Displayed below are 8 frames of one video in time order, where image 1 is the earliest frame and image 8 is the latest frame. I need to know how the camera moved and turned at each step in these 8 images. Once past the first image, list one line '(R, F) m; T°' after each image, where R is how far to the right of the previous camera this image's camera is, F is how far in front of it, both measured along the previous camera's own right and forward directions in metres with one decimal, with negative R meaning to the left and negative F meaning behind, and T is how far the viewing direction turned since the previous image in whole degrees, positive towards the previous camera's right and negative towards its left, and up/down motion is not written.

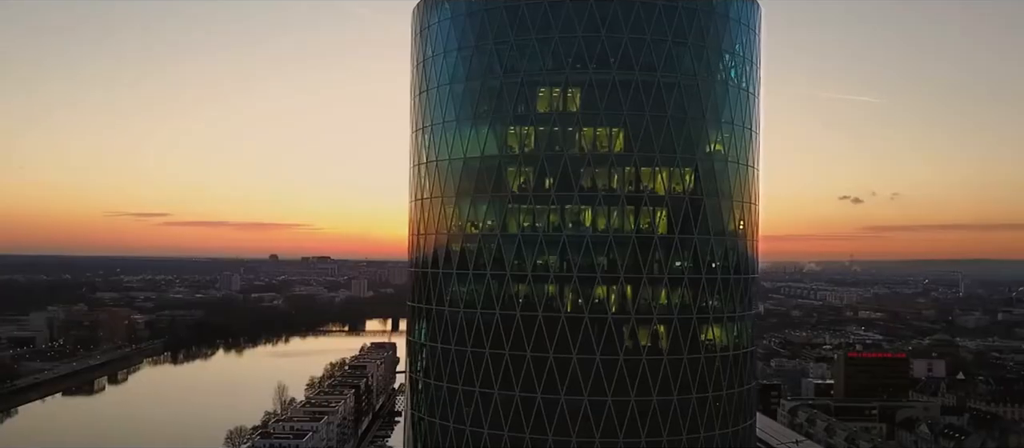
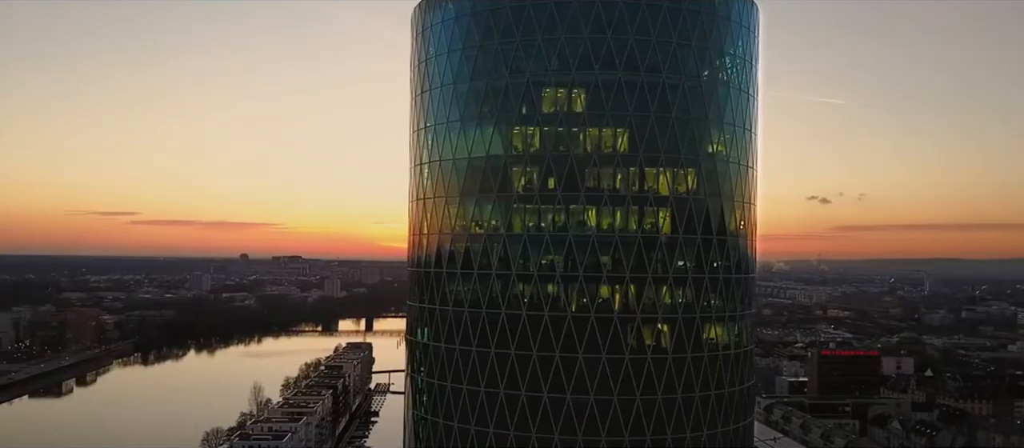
(-1.6, -0.1) m; +2°
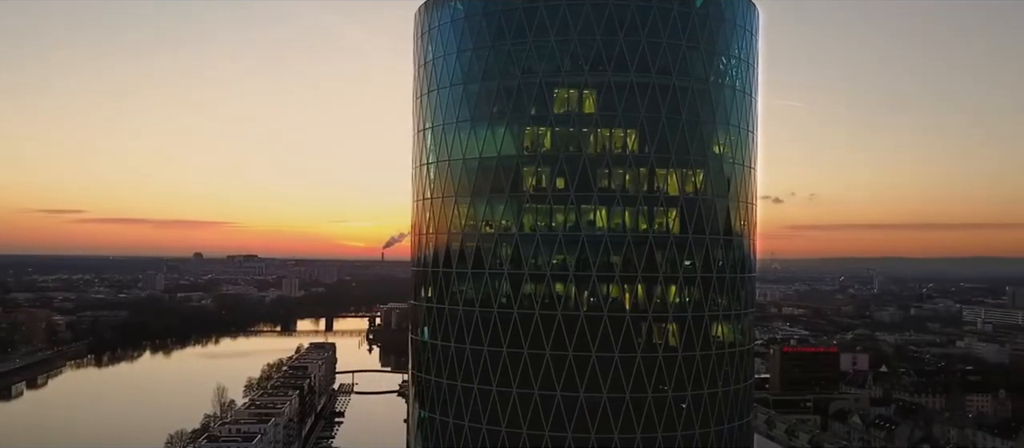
(-2.5, -0.1) m; +3°
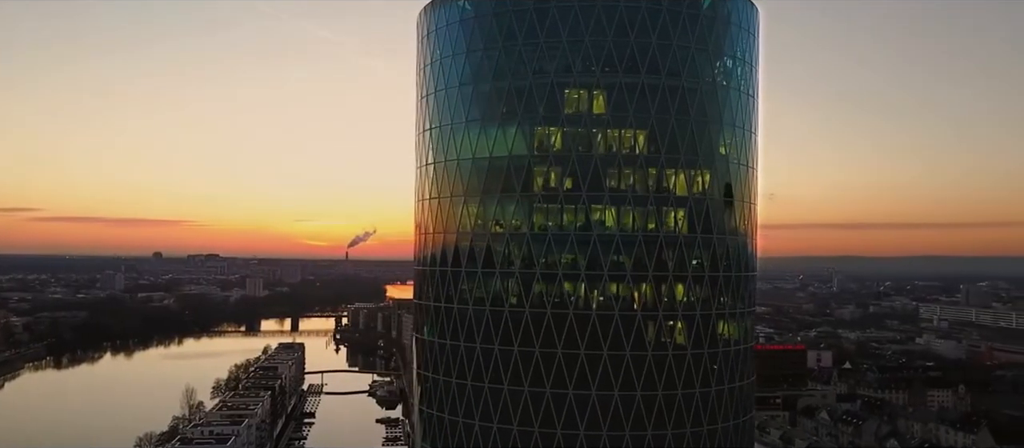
(-2.2, -0.2) m; +2°
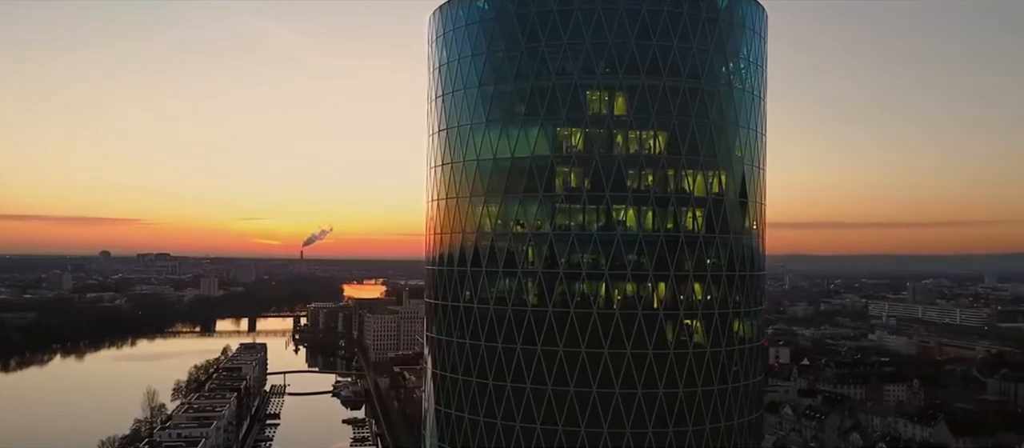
(-3.2, -0.1) m; +3°
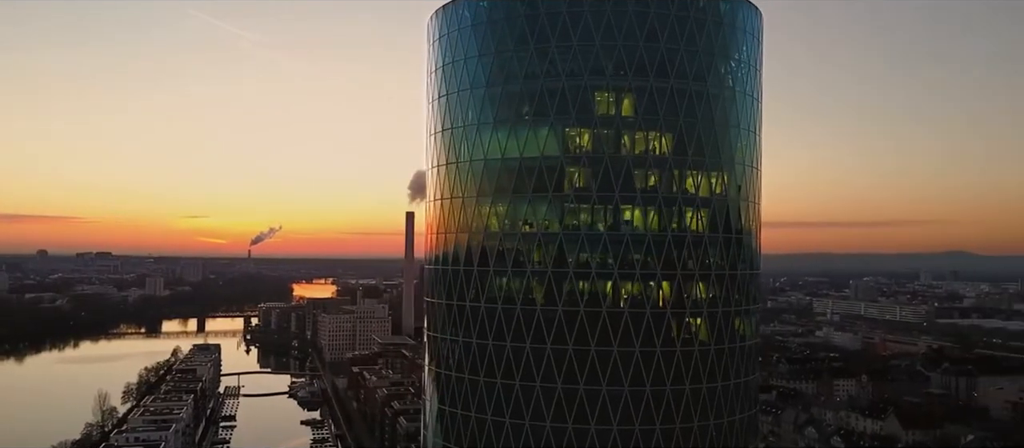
(-2.8, -0.1) m; +3°
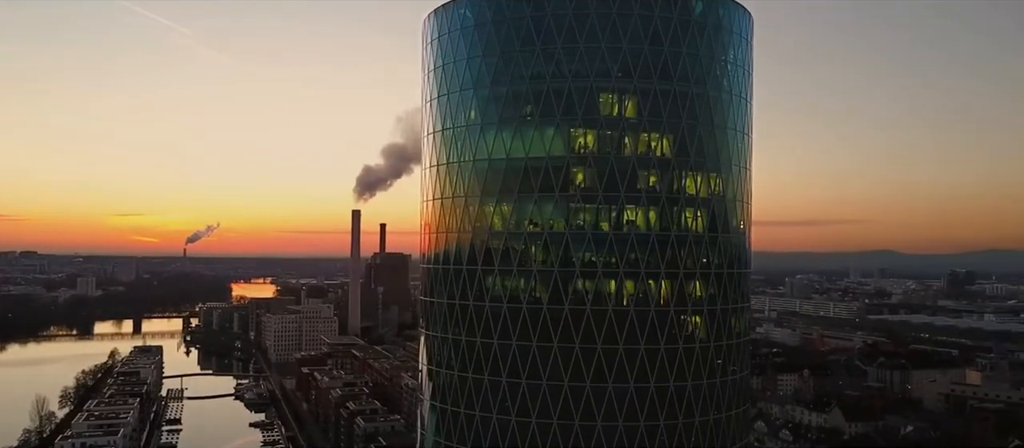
(-3.1, -0.1) m; +4°
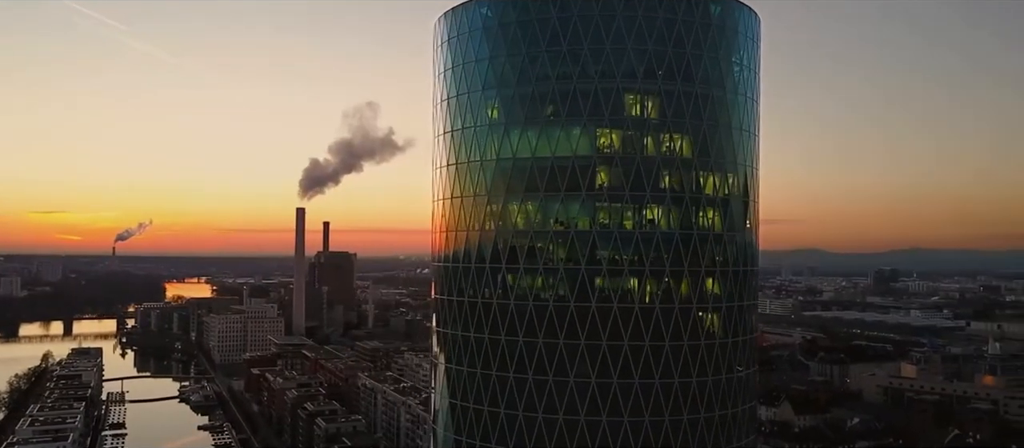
(-4.3, -0.1) m; +4°
